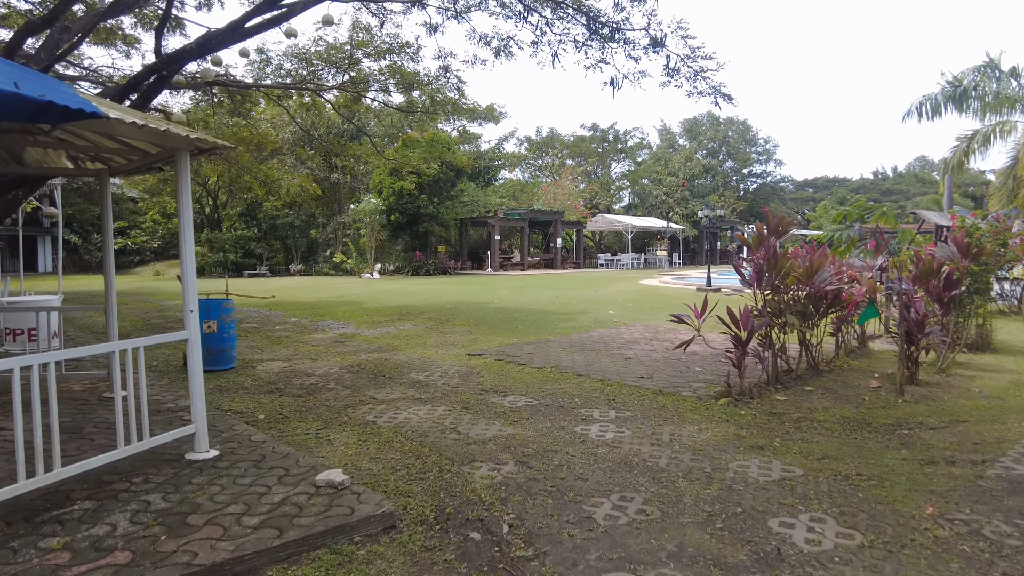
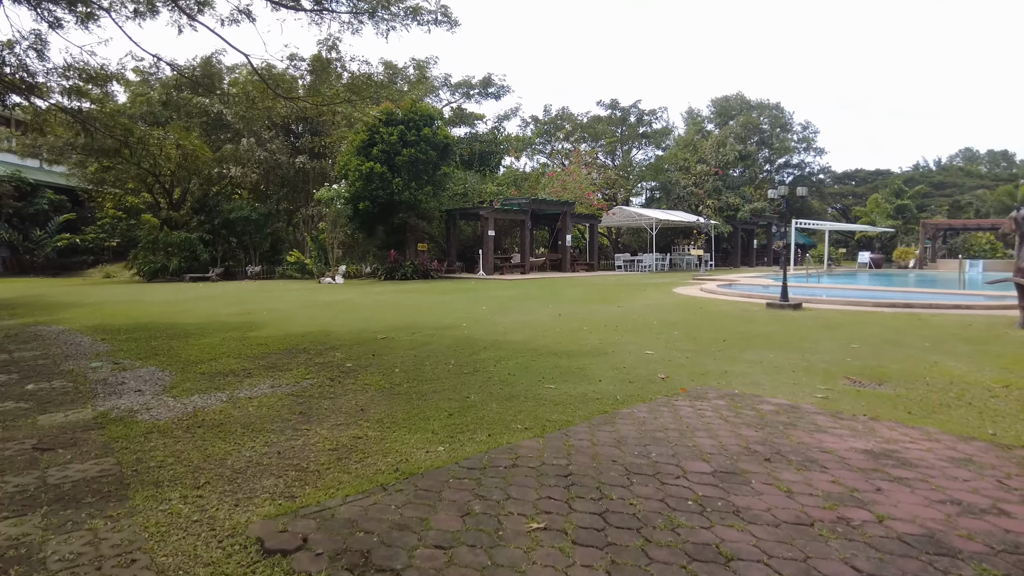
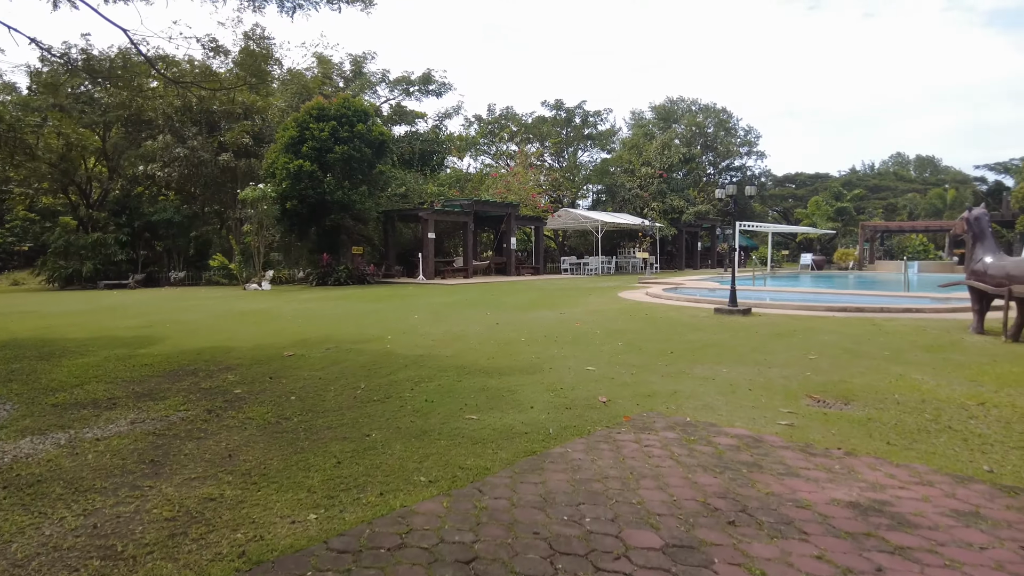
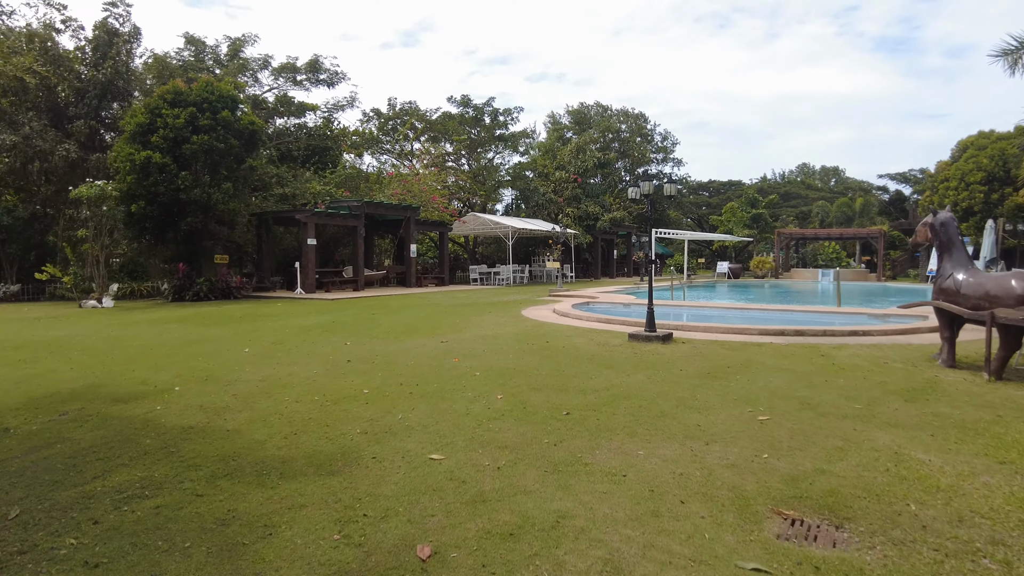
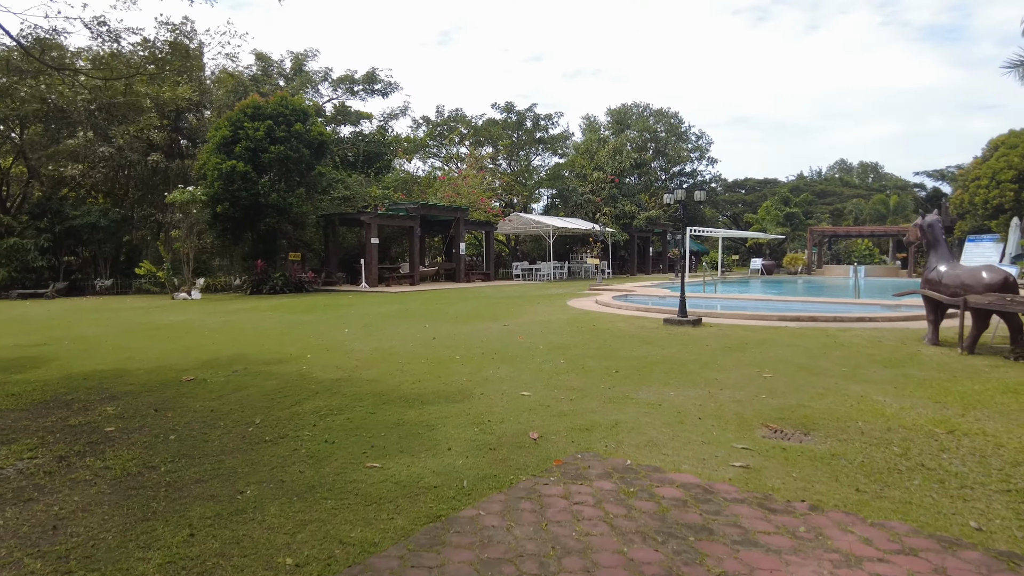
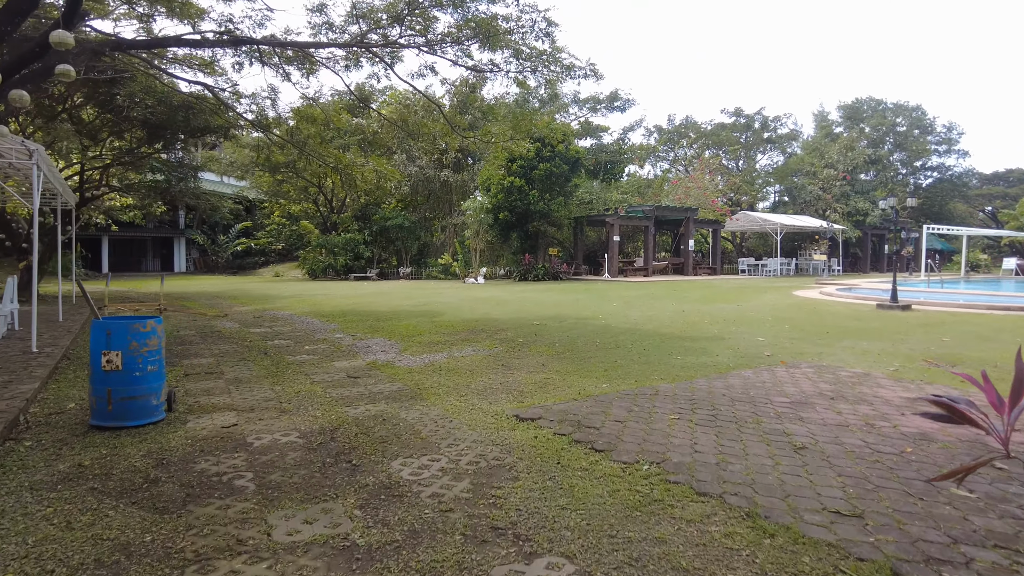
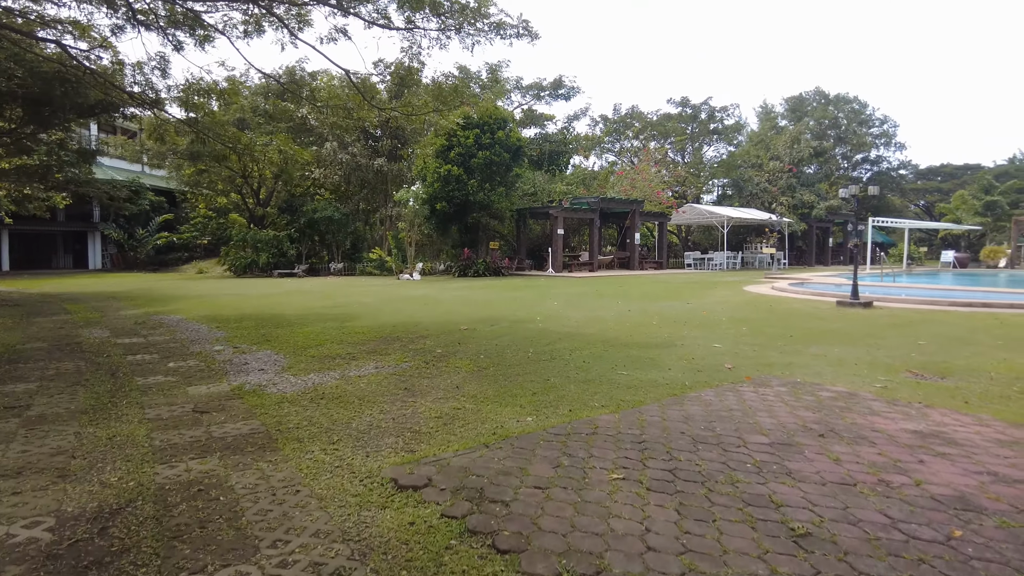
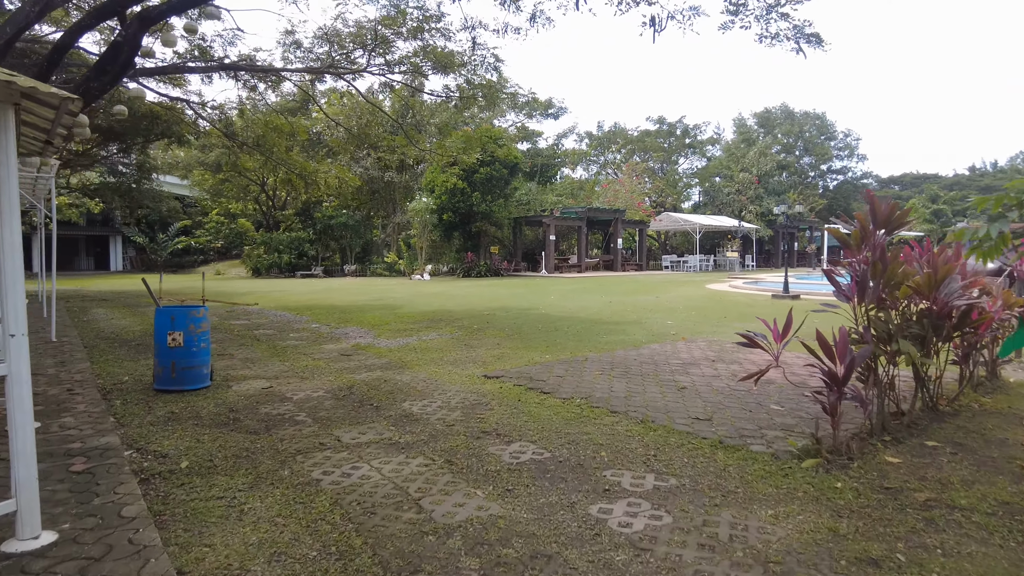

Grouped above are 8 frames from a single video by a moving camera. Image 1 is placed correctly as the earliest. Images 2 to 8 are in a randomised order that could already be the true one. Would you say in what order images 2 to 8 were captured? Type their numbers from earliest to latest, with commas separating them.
8, 6, 7, 2, 3, 5, 4
